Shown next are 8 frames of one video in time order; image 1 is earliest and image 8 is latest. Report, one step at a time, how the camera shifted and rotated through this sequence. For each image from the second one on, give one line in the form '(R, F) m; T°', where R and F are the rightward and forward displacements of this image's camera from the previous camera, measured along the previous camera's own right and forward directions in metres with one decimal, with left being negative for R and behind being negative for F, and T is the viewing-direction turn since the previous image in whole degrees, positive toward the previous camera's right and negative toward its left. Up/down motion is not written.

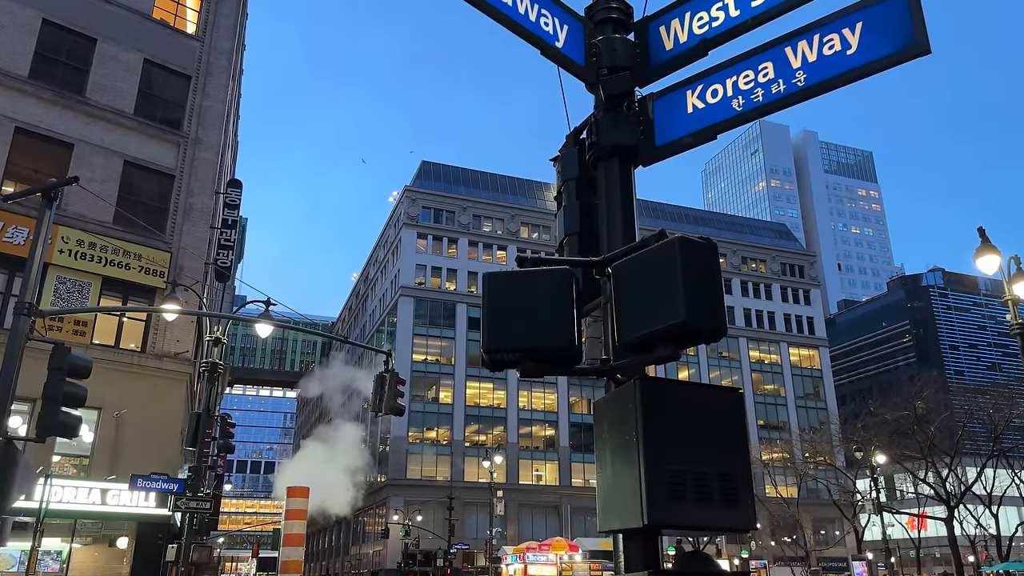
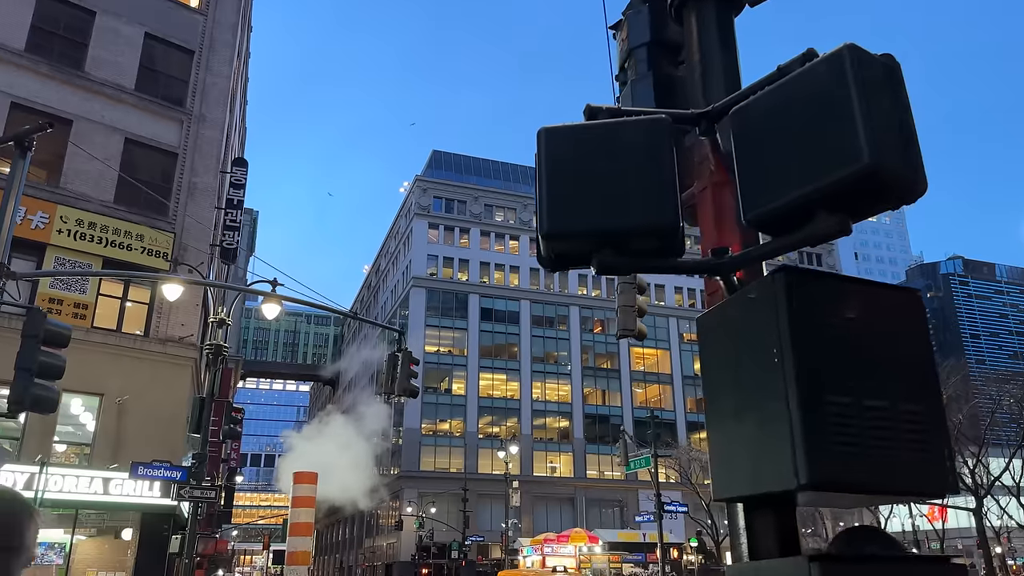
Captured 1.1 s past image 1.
(-0.2, +1.0) m; -1°
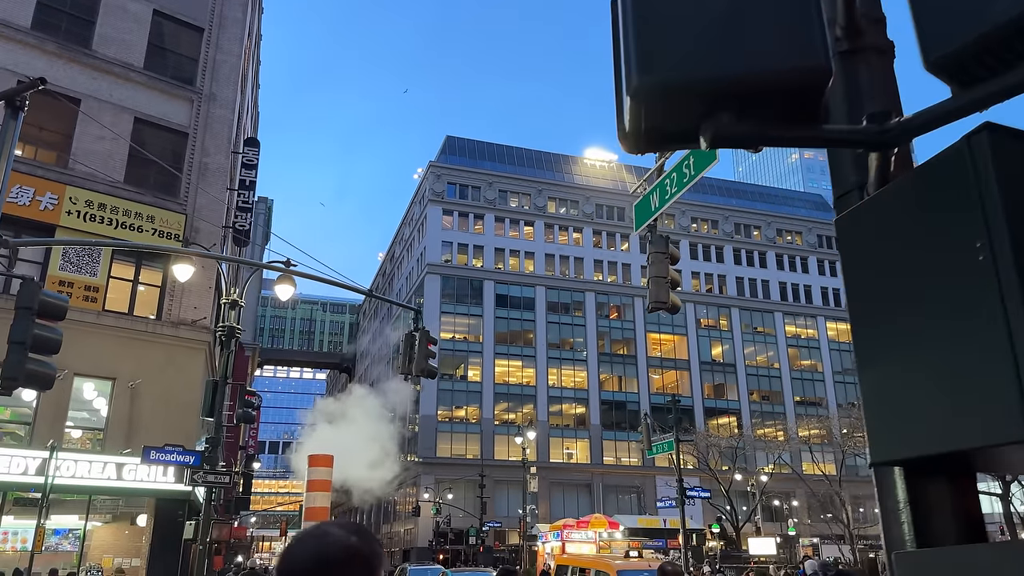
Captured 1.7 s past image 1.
(-0.1, +0.6) m; -1°
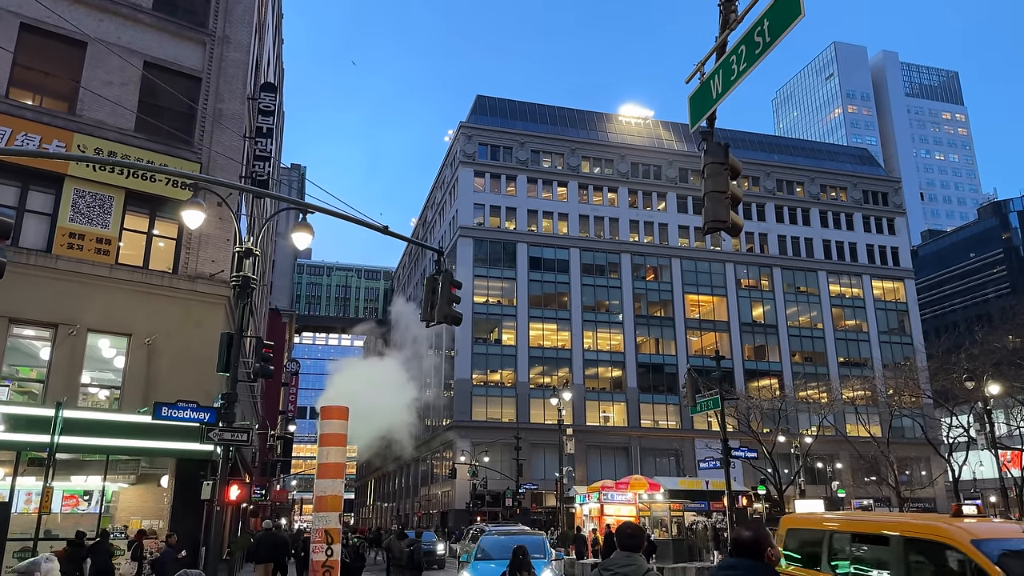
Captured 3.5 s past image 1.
(0.0, +1.4) m; -3°
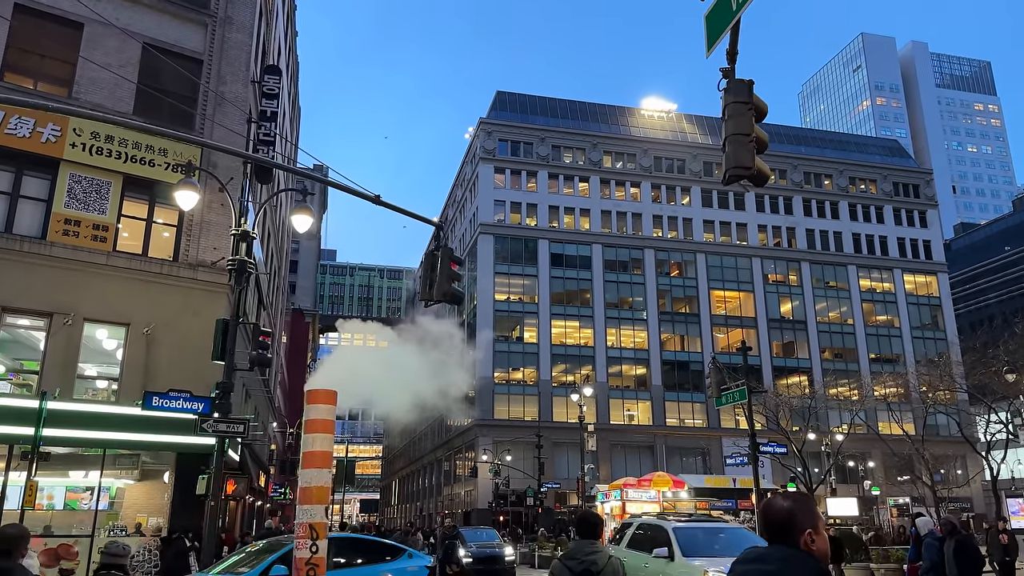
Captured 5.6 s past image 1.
(+0.3, +1.0) m; -2°
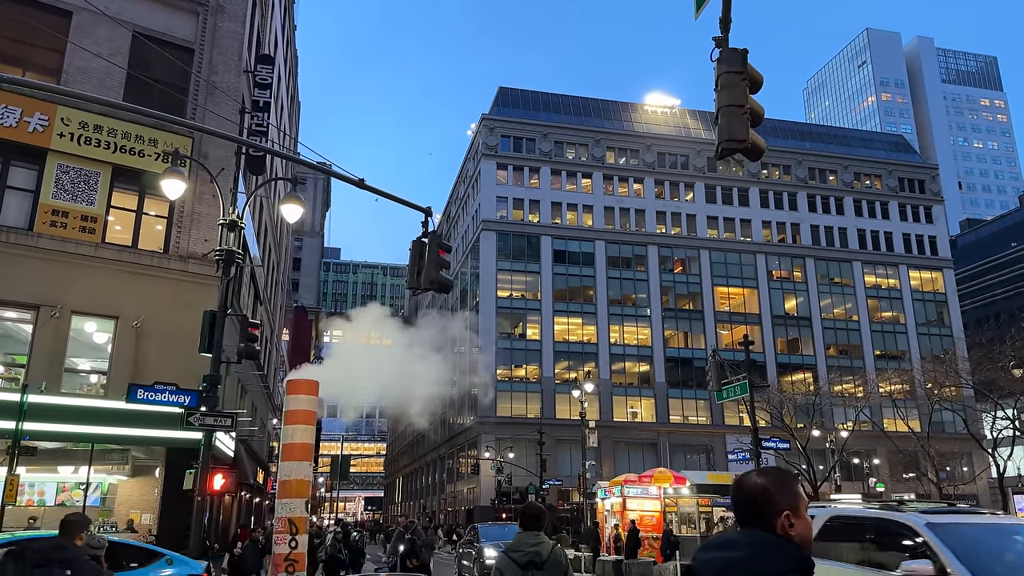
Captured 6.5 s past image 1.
(+0.2, +0.4) m; 0°
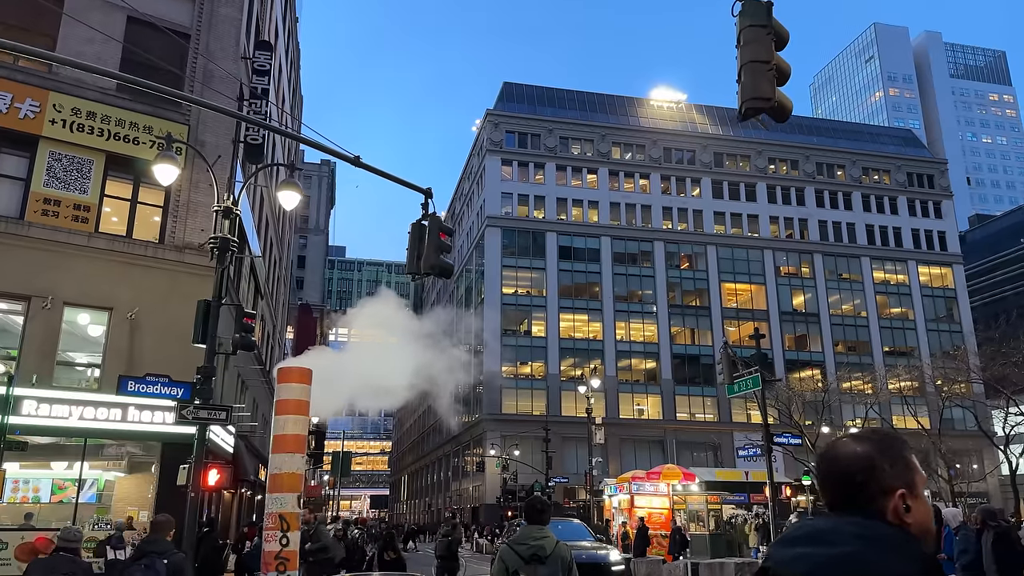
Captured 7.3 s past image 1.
(0.0, +0.6) m; 0°
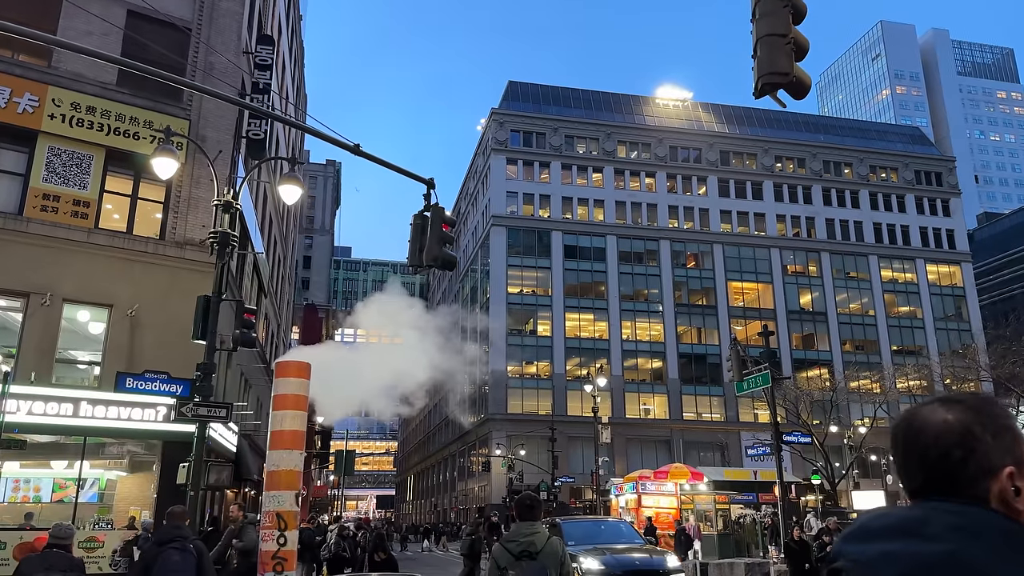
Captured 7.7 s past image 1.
(0.0, +0.3) m; 0°
